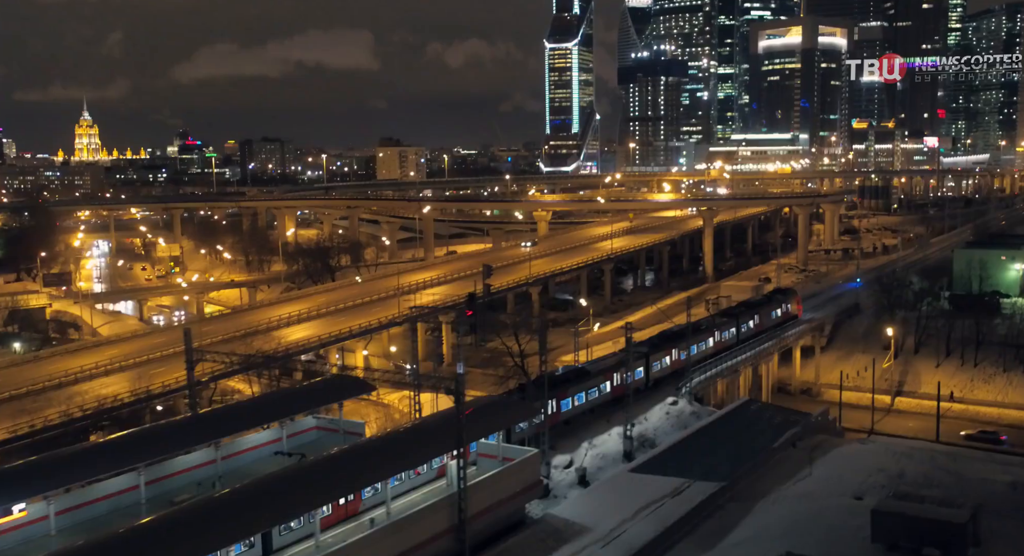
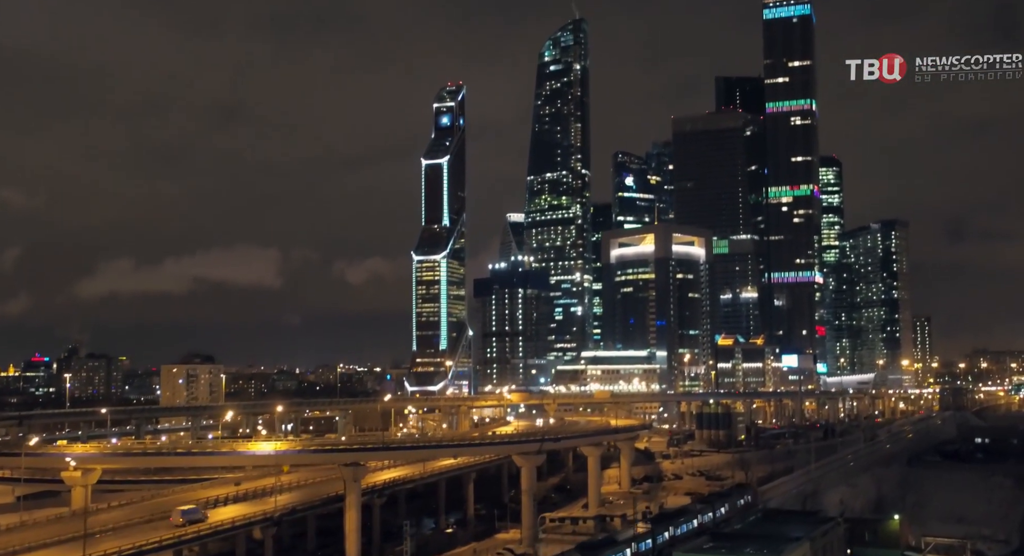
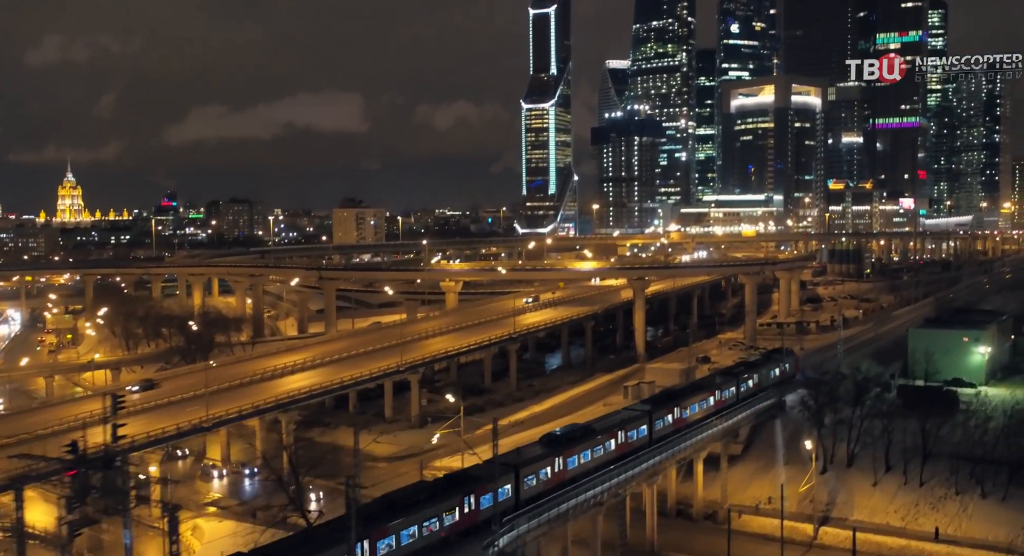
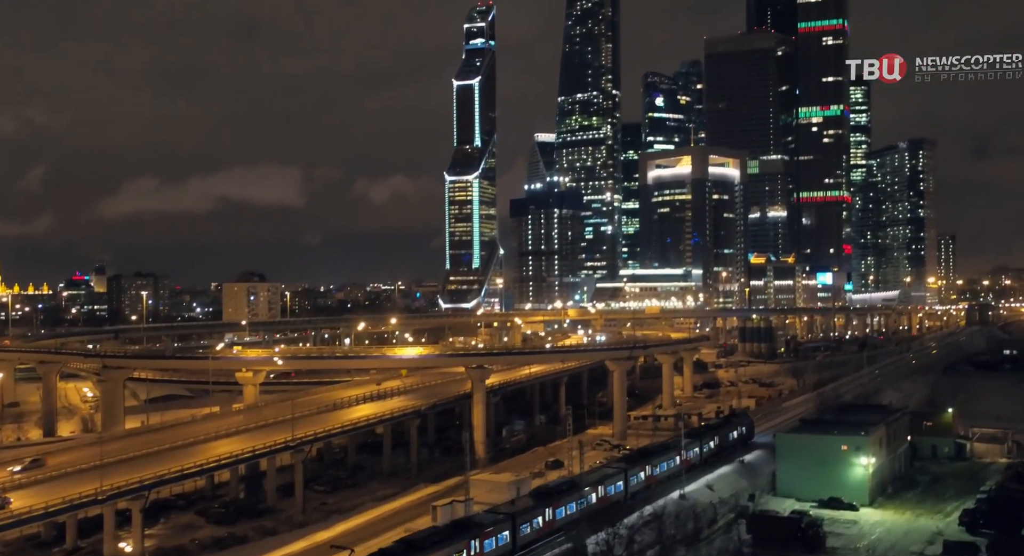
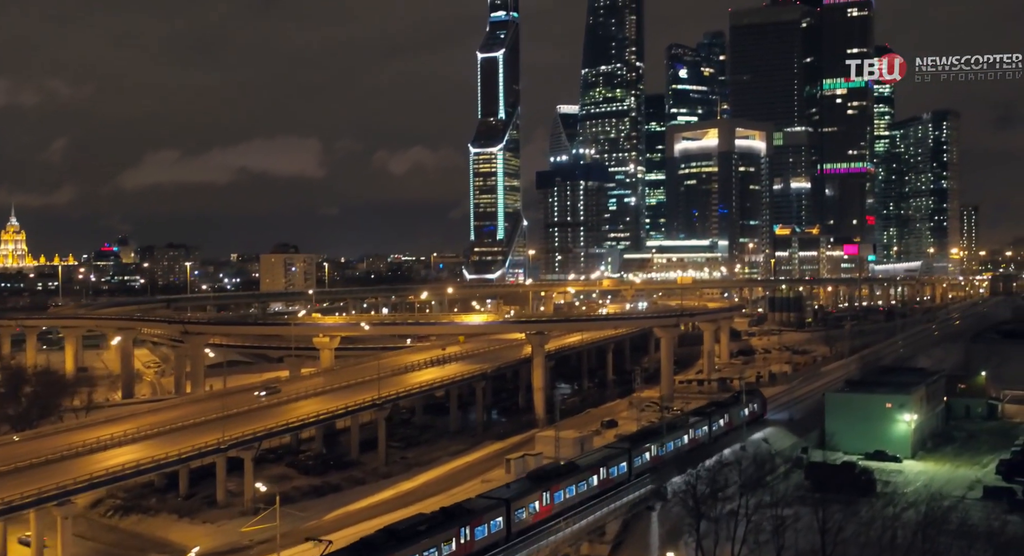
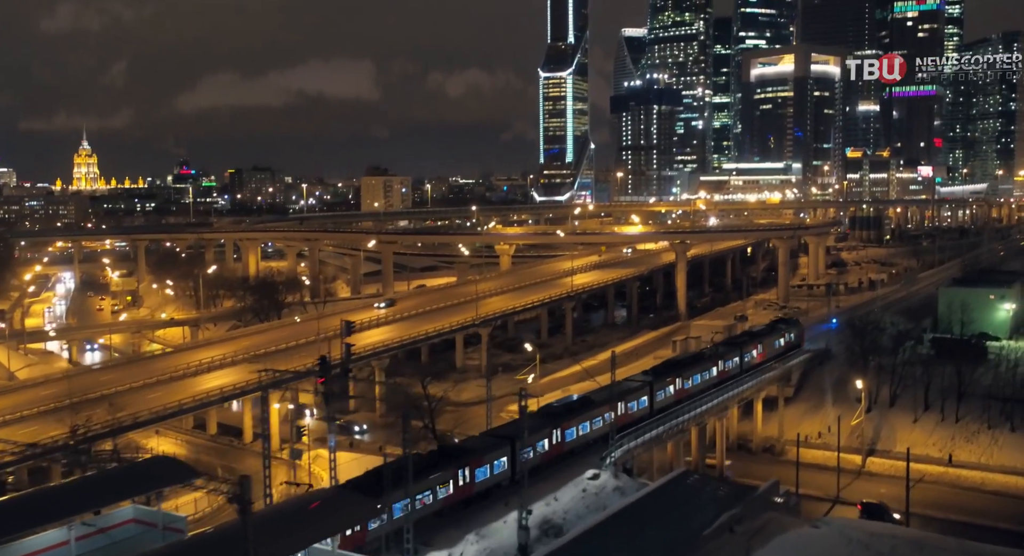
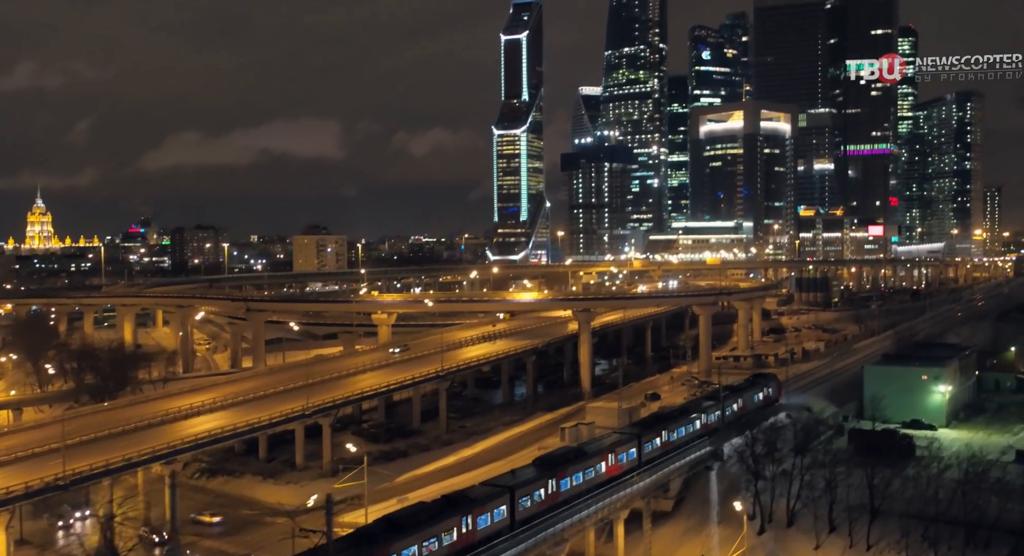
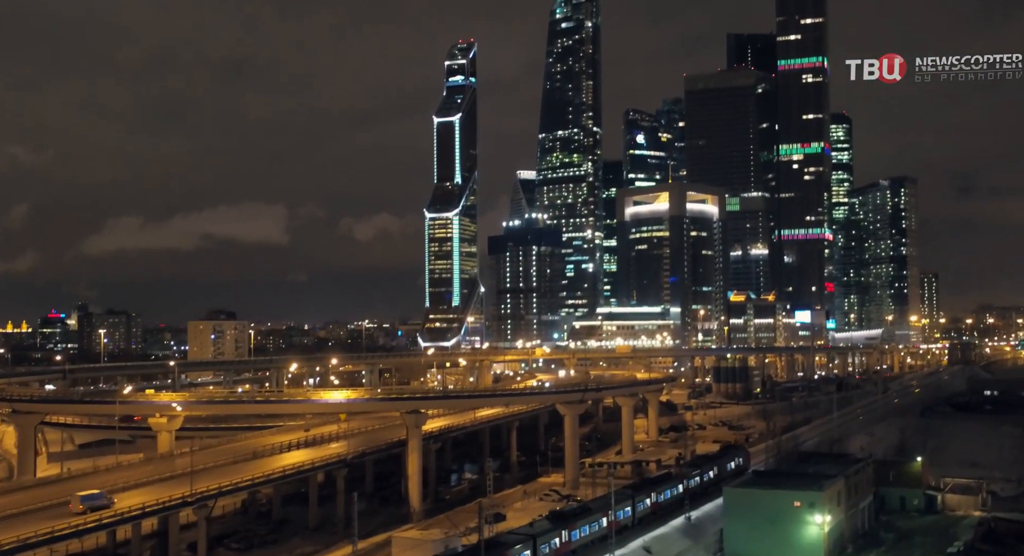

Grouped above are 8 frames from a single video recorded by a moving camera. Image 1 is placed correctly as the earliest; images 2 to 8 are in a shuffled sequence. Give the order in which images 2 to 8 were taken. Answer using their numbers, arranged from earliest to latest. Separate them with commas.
6, 3, 7, 5, 4, 8, 2
